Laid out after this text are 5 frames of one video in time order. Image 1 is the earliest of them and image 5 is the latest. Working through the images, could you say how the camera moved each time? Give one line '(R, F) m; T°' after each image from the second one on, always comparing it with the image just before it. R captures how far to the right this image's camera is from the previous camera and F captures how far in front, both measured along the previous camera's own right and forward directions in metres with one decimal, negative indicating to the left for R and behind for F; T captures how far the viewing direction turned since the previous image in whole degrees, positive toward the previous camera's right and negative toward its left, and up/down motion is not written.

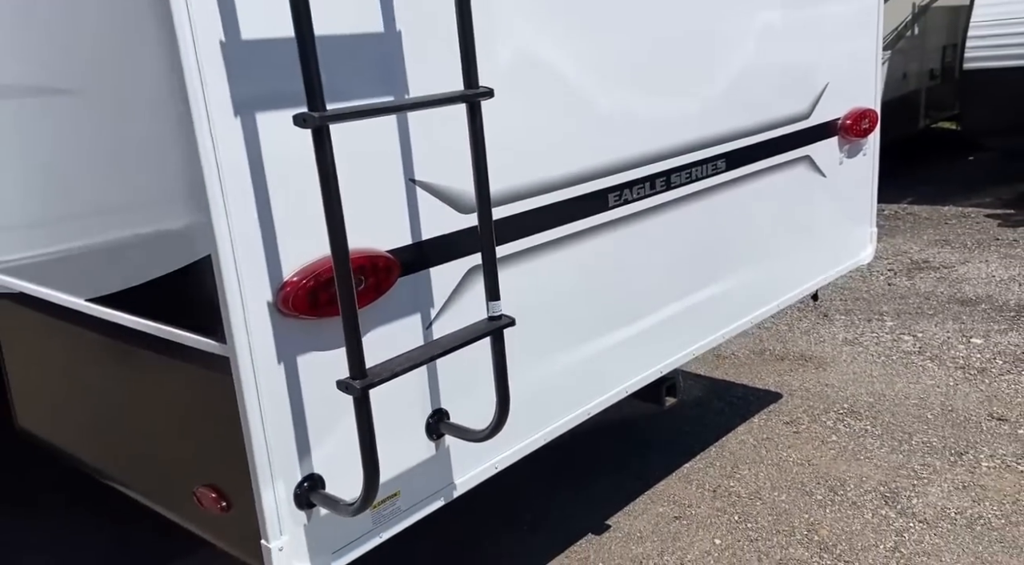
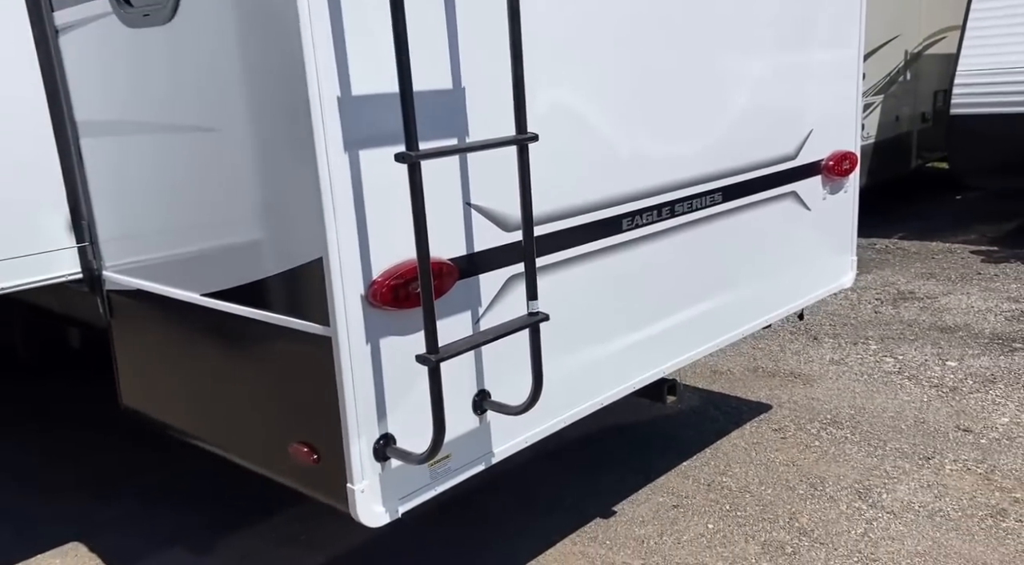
(-0.1, -0.5) m; 0°
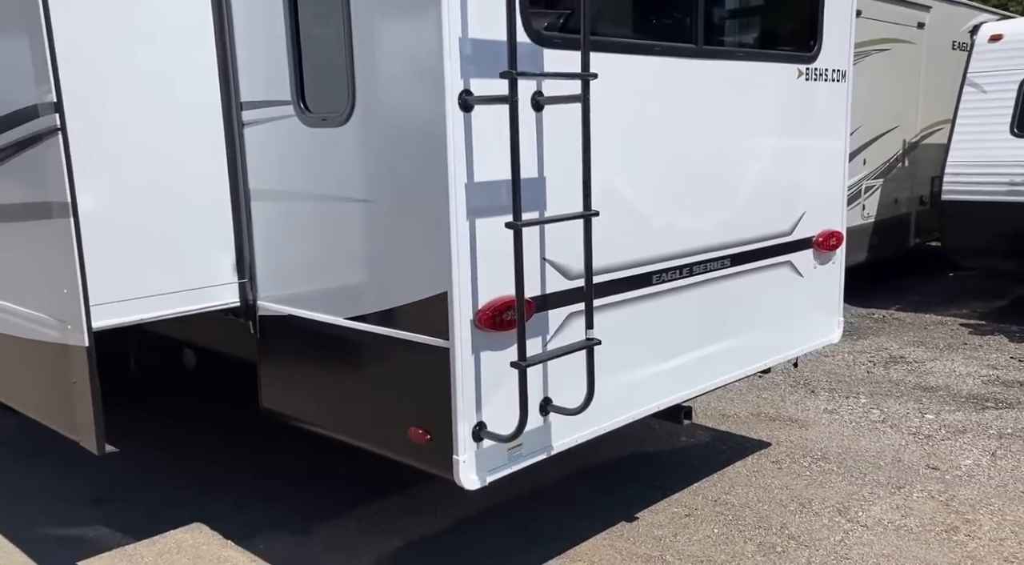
(-0.2, -0.8) m; -1°
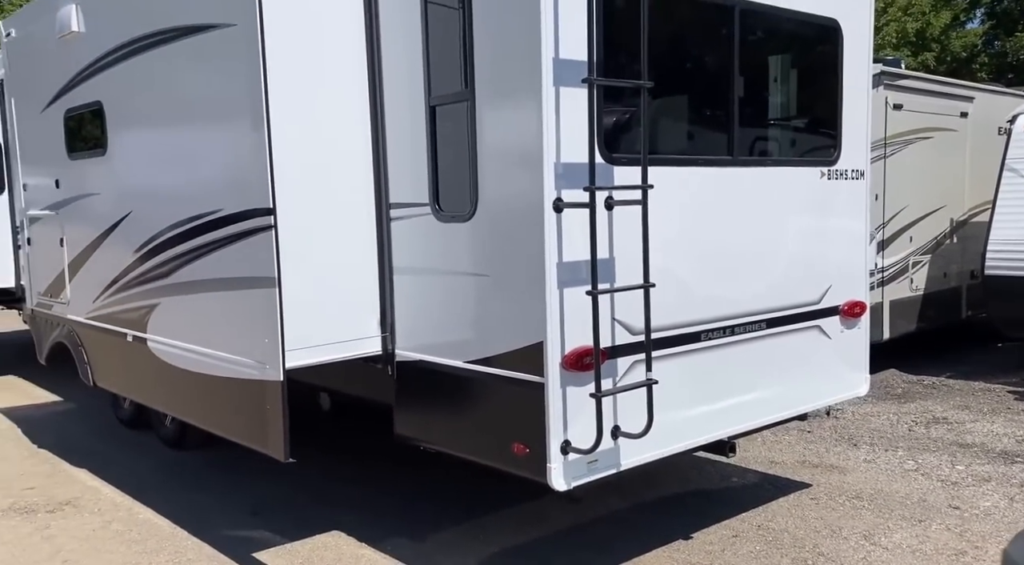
(0.0, -1.0) m; -4°
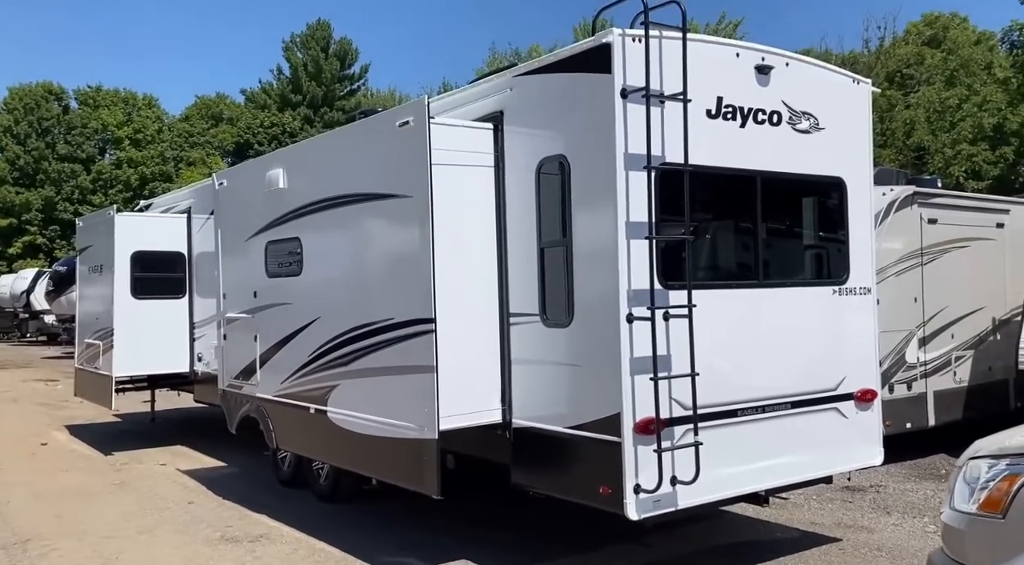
(0.0, -1.7) m; -5°
